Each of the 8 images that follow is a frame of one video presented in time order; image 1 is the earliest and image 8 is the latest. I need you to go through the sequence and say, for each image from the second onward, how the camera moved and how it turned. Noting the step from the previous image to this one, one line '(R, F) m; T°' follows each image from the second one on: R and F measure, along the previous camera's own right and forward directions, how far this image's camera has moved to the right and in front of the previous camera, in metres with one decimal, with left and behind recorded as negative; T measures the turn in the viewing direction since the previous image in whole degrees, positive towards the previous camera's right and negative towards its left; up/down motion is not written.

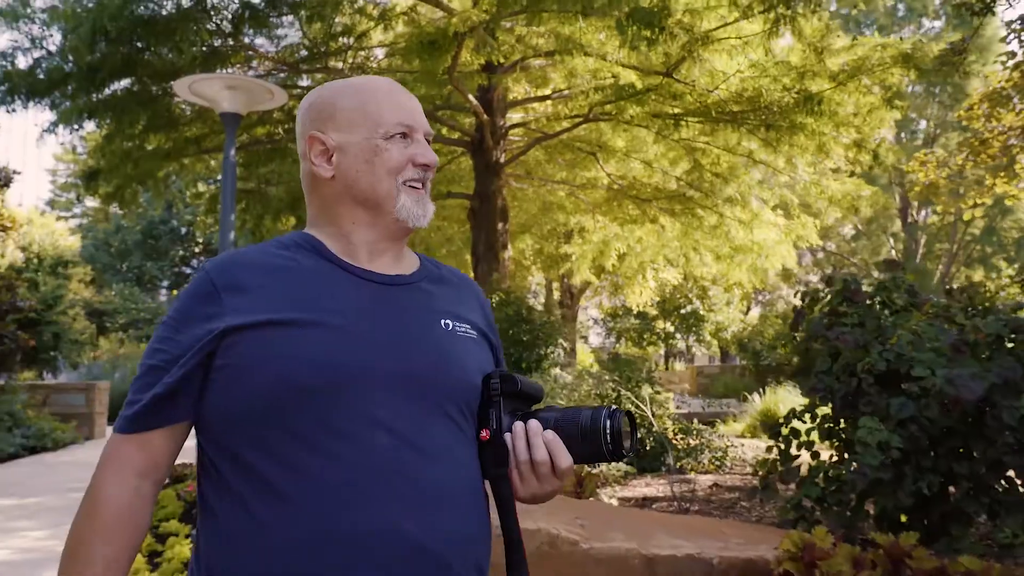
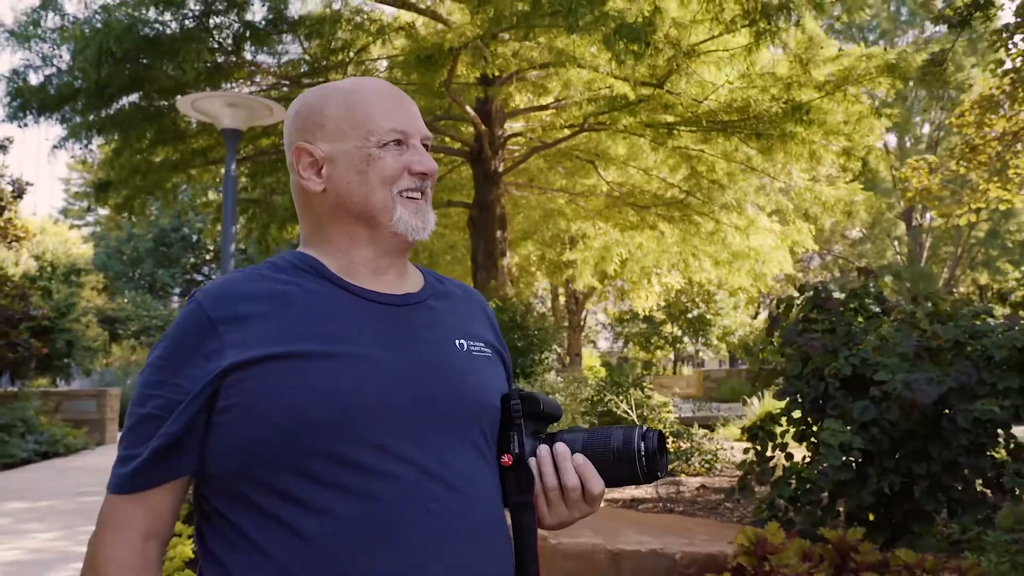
(+0.1, -0.2) m; -1°
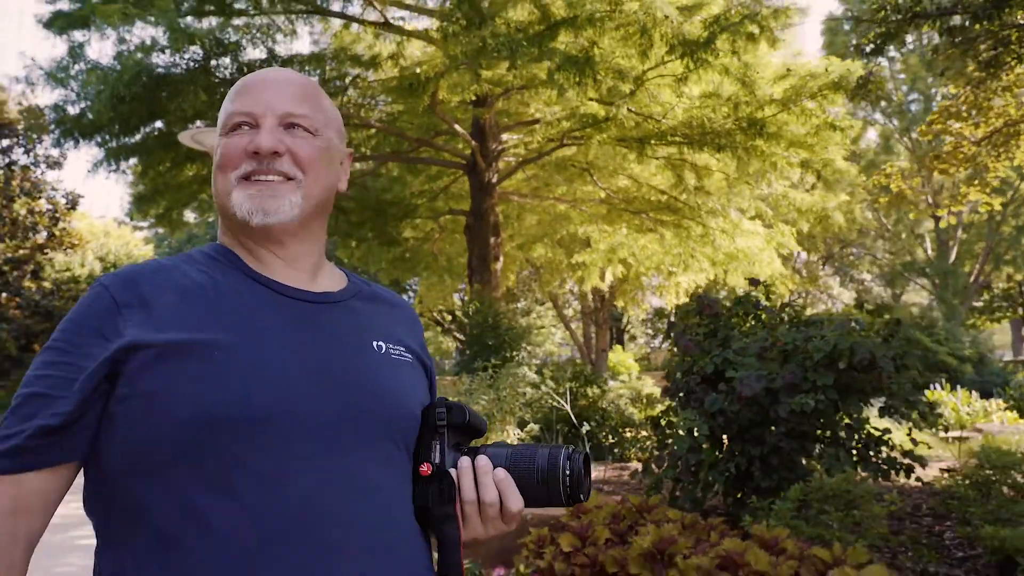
(+0.8, -0.7) m; -4°
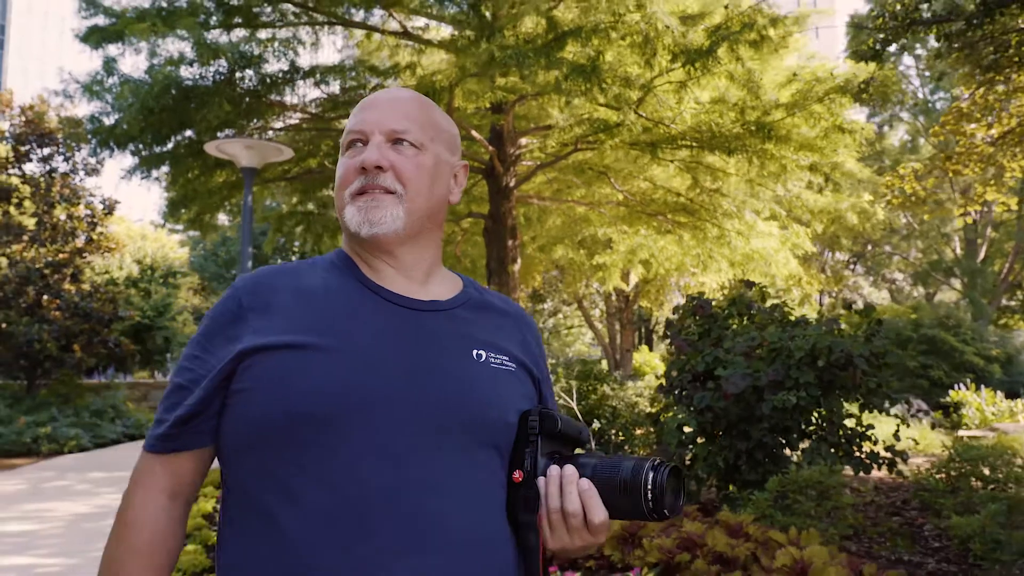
(+0.2, -0.3) m; -2°
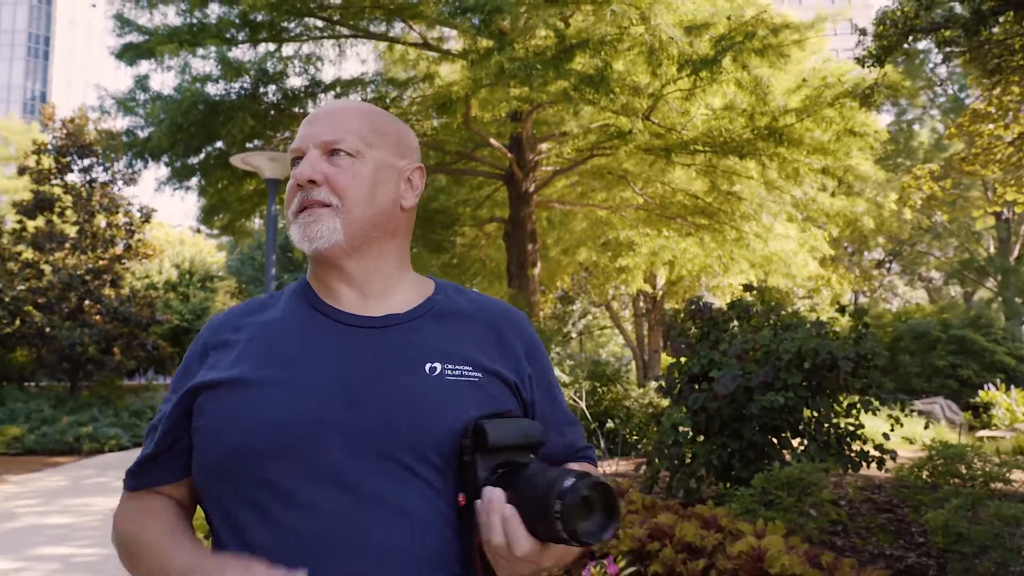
(+0.2, -0.2) m; -2°
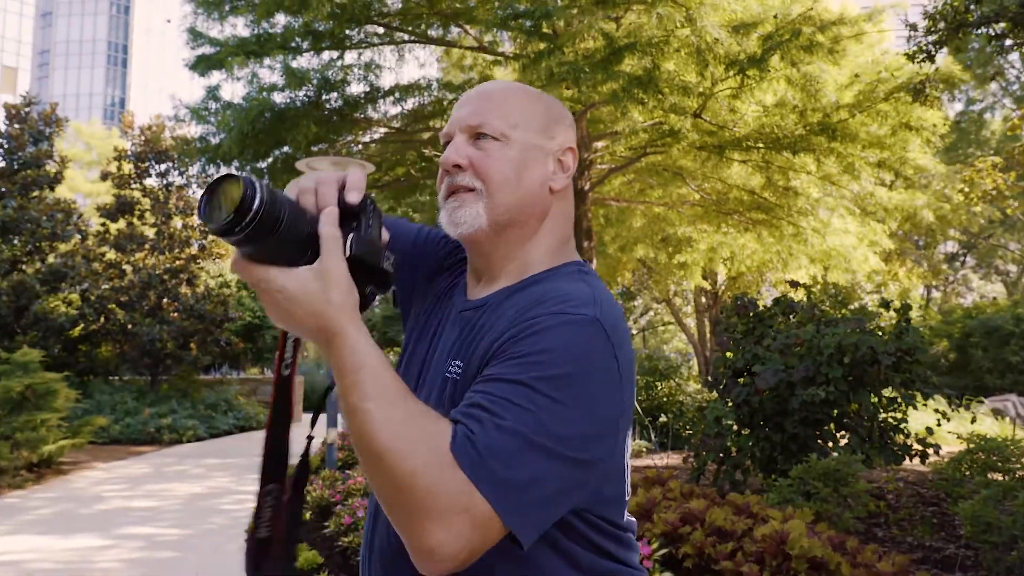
(+0.1, -0.2) m; -4°
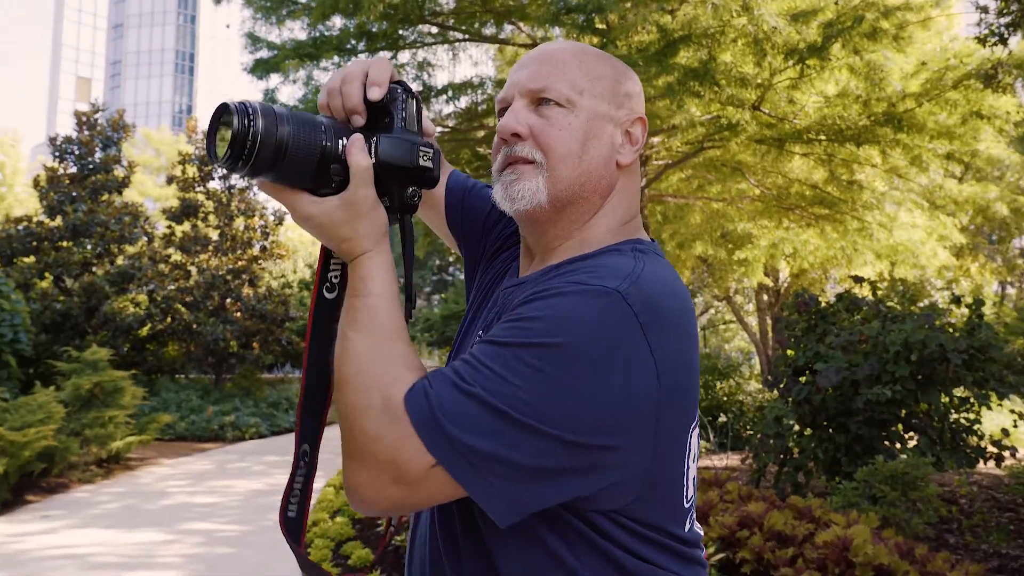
(0.0, +0.1) m; -4°
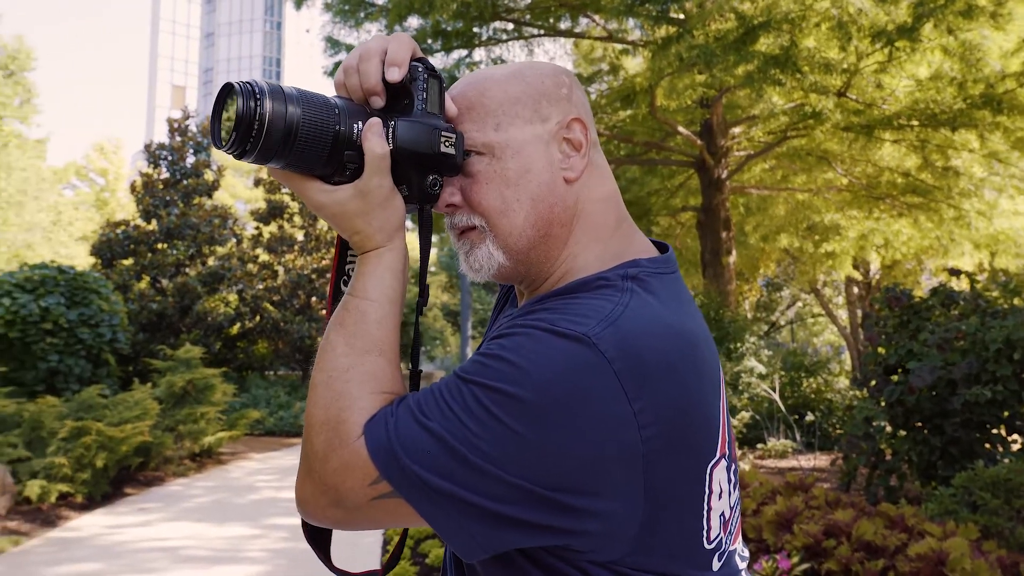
(0.0, +0.1) m; -6°
